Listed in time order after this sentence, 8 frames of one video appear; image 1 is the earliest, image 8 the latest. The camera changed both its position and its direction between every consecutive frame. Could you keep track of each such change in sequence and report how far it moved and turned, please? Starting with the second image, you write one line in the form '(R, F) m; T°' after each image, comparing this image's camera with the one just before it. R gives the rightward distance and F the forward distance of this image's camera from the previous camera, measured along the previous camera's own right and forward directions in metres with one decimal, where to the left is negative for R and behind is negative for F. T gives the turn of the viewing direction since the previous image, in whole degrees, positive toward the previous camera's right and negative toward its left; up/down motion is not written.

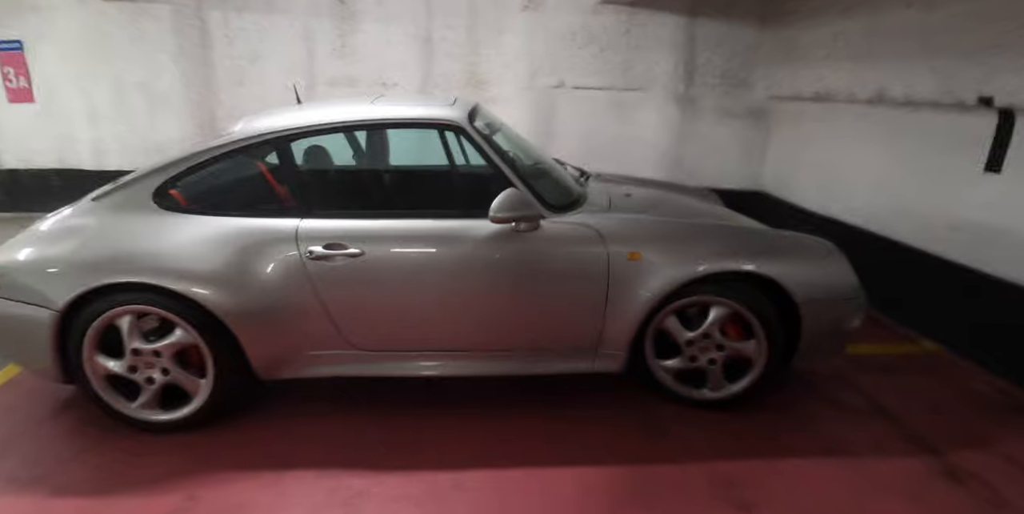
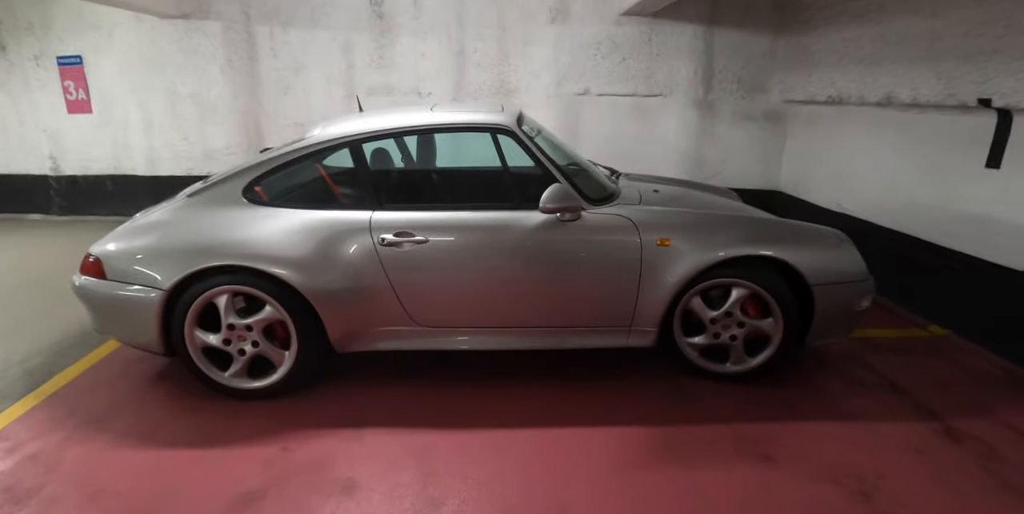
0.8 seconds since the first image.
(-0.2, -0.3) m; -1°
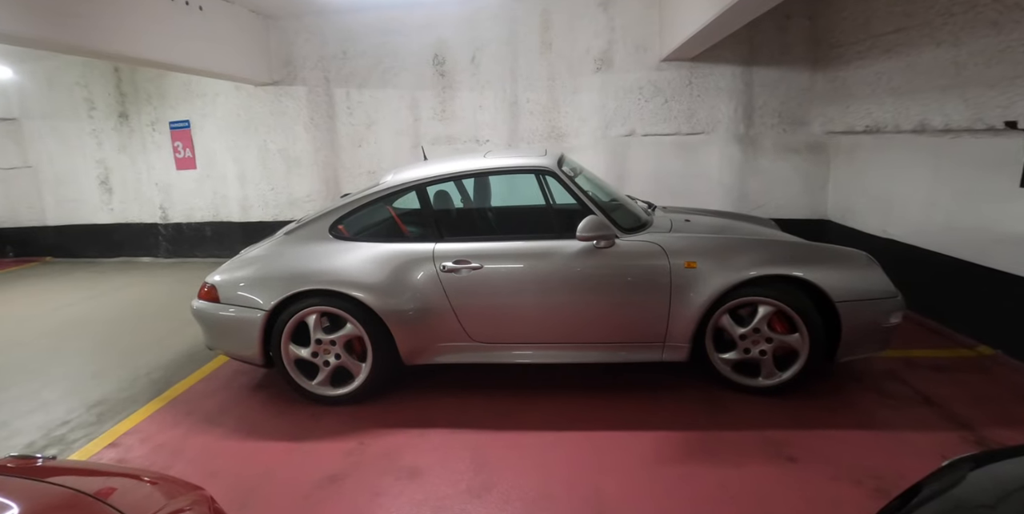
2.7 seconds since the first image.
(+0.1, -0.3) m; -6°
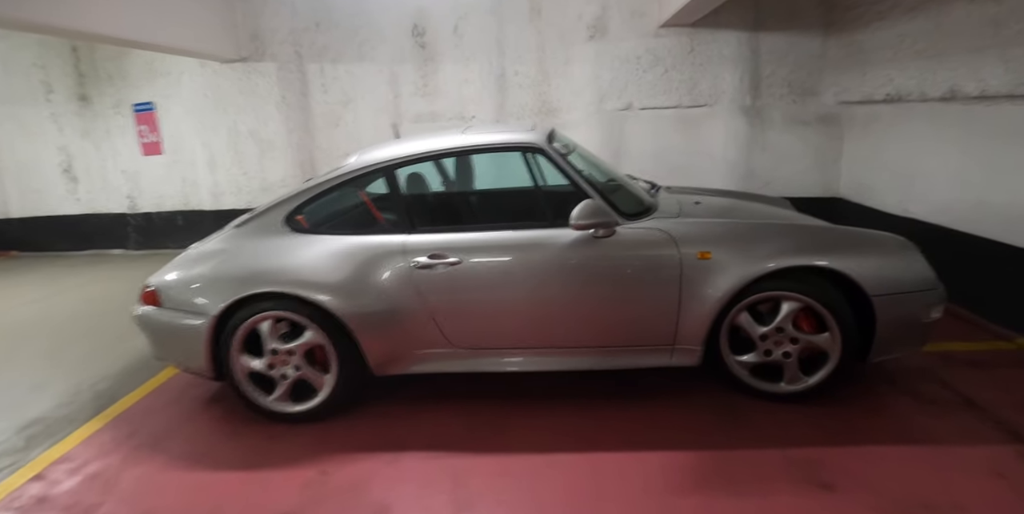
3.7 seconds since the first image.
(+0.1, +0.4) m; +1°
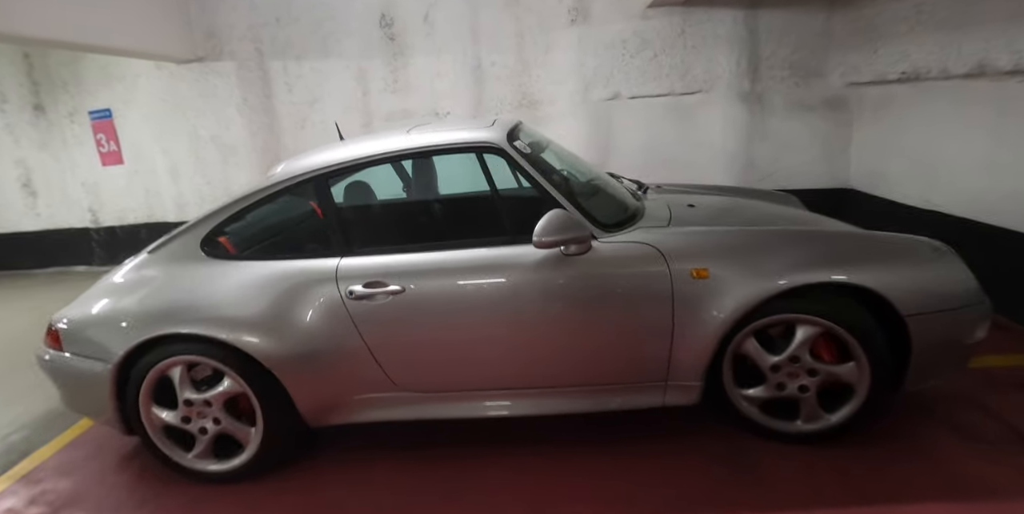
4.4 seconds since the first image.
(+0.2, +0.4) m; 0°
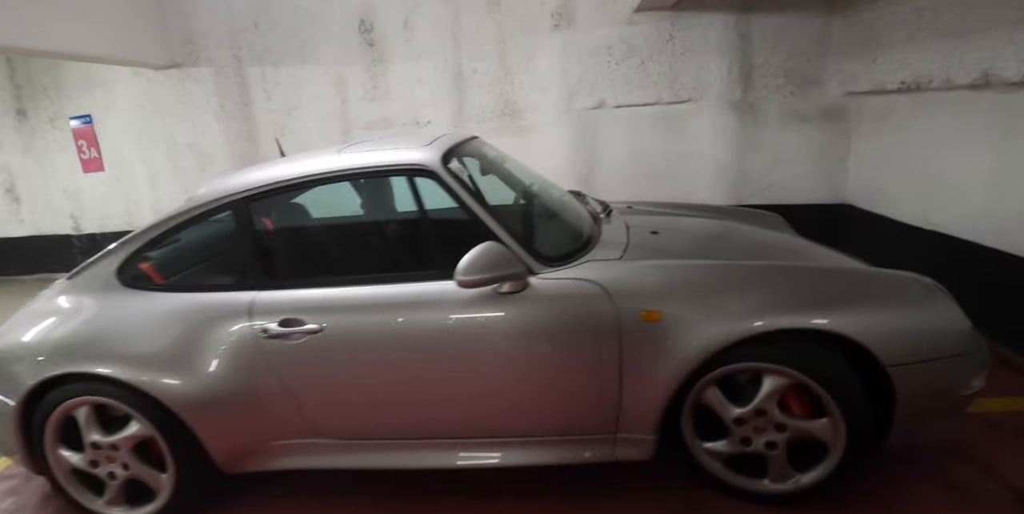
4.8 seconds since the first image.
(+0.3, +0.2) m; -1°
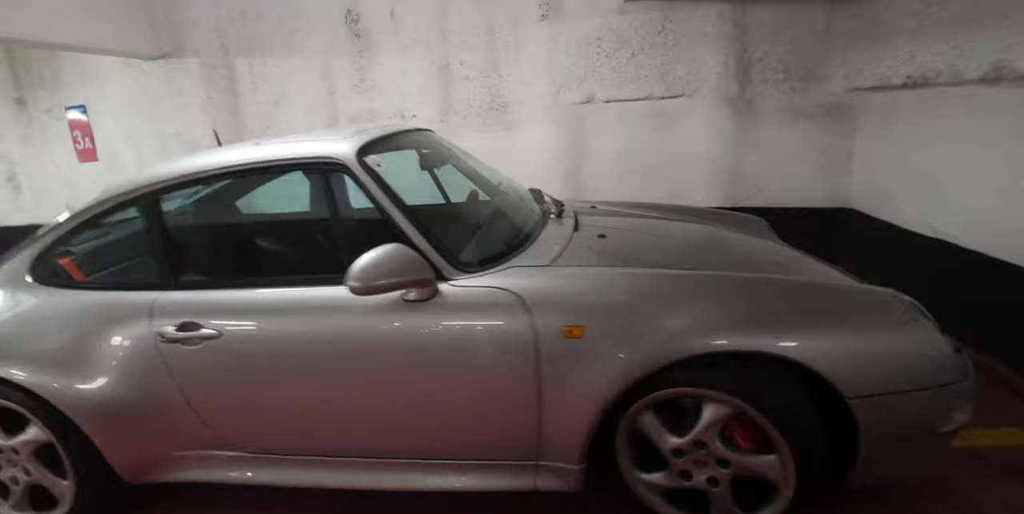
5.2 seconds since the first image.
(+0.3, +0.2) m; -2°
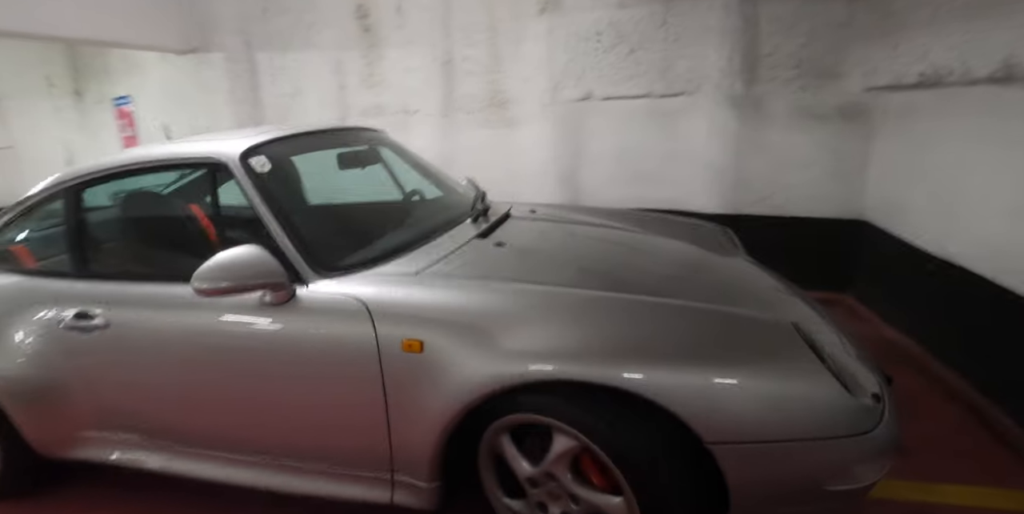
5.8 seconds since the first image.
(+0.6, +0.1) m; -6°
